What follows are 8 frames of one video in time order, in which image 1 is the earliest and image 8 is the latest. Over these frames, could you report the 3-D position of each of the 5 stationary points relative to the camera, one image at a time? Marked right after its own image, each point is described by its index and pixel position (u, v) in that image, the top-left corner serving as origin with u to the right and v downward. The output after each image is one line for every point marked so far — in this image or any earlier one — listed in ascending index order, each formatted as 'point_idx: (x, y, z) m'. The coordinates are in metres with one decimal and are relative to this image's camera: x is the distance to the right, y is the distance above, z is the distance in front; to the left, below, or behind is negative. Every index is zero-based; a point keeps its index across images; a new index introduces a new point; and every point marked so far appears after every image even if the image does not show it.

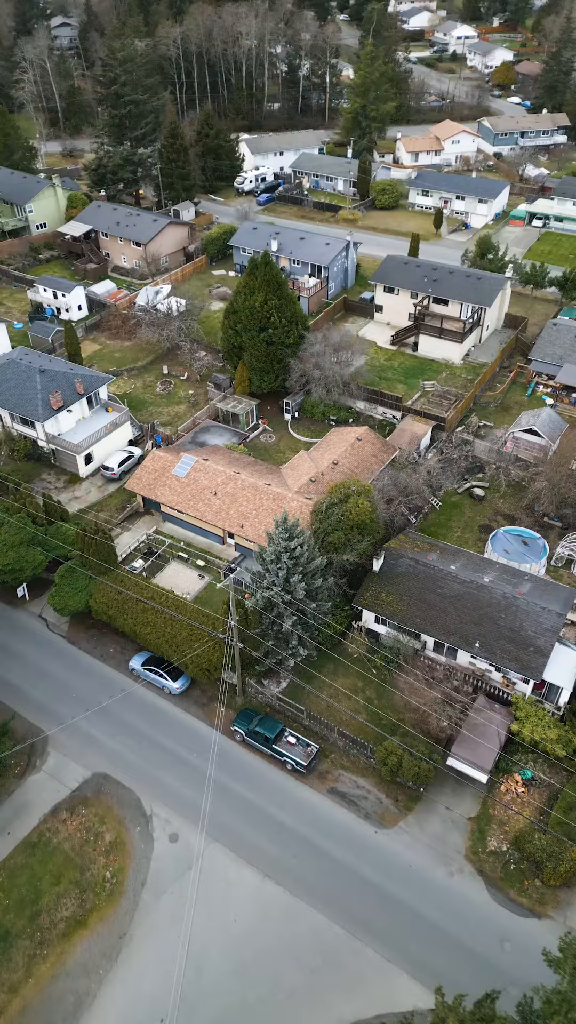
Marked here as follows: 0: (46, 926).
0: (-5.9, -10.2, +18.2) m
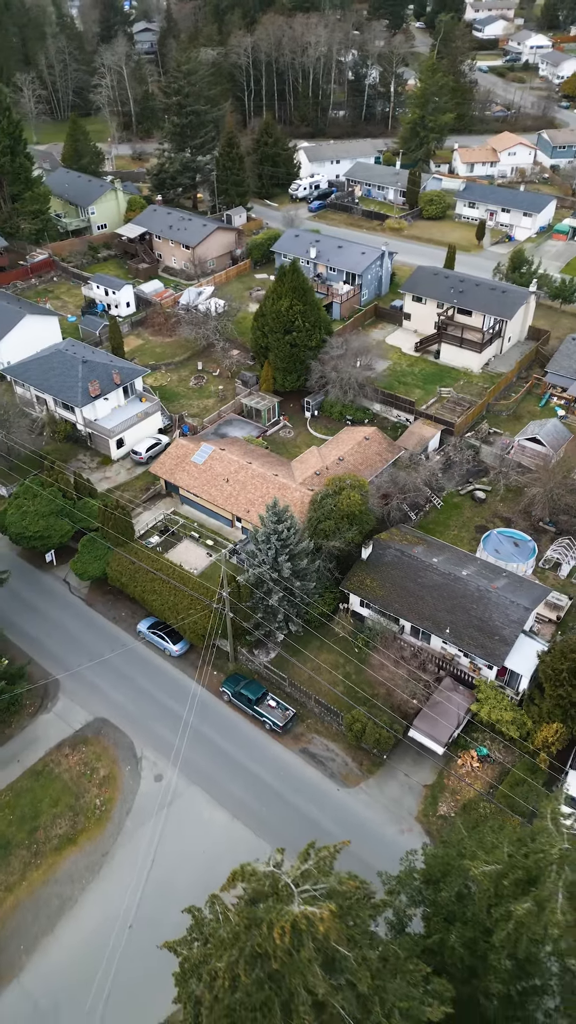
0: (-7.1, -9.4, +21.1) m
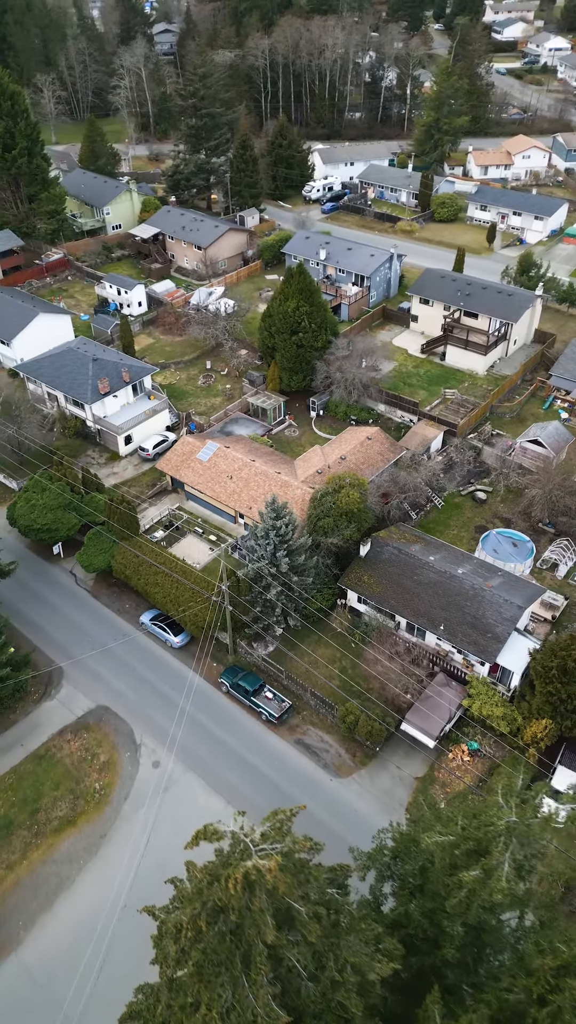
0: (-7.3, -9.2, +21.9) m
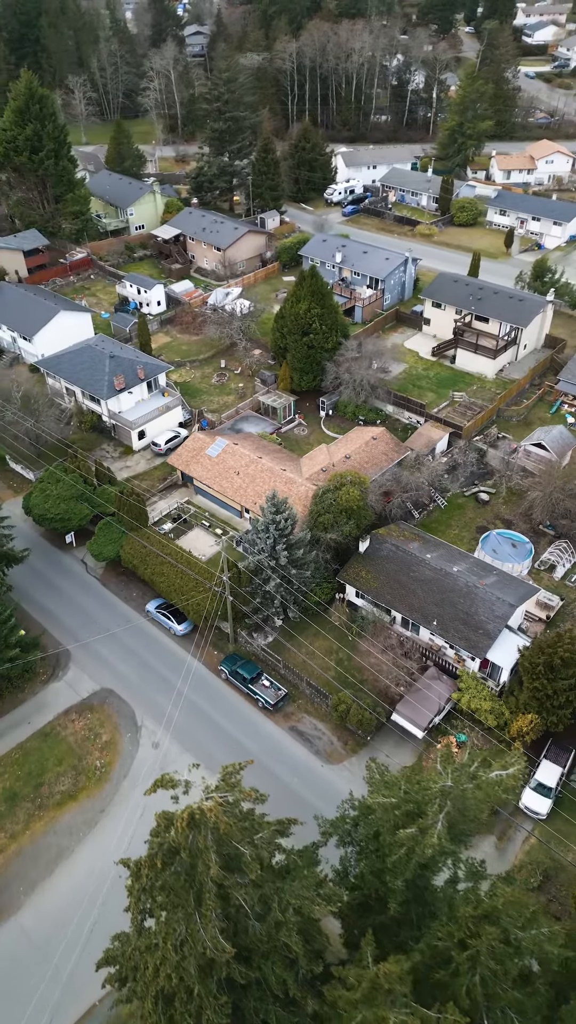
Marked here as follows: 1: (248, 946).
0: (-7.6, -8.8, +23.0) m
1: (-0.6, -5.7, +9.8) m
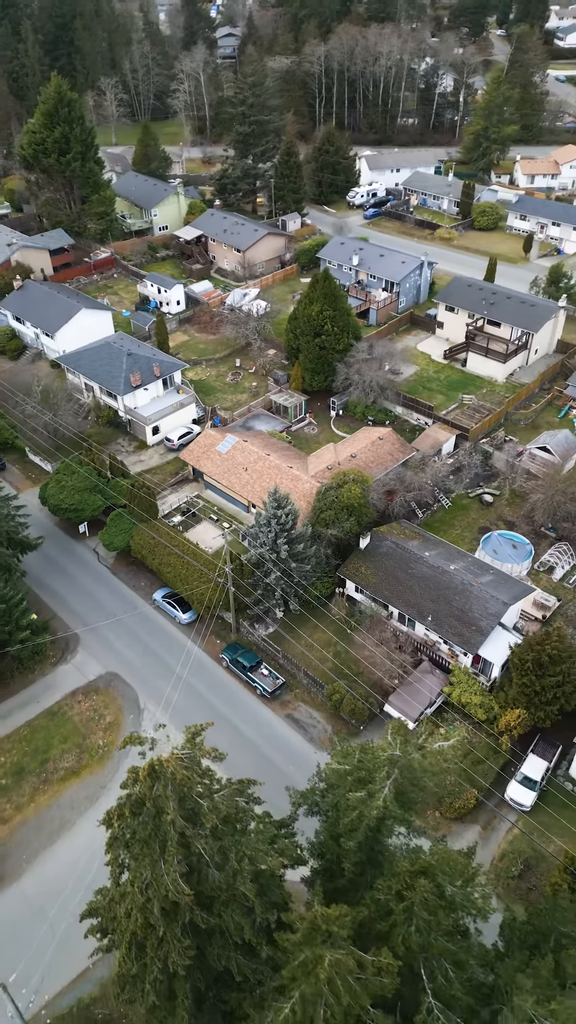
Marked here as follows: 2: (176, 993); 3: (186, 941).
0: (-7.8, -8.5, +24.2) m
1: (-1.2, -5.6, +10.8) m
2: (-1.7, -7.6, +11.6) m
3: (-1.5, -6.3, +10.8) m
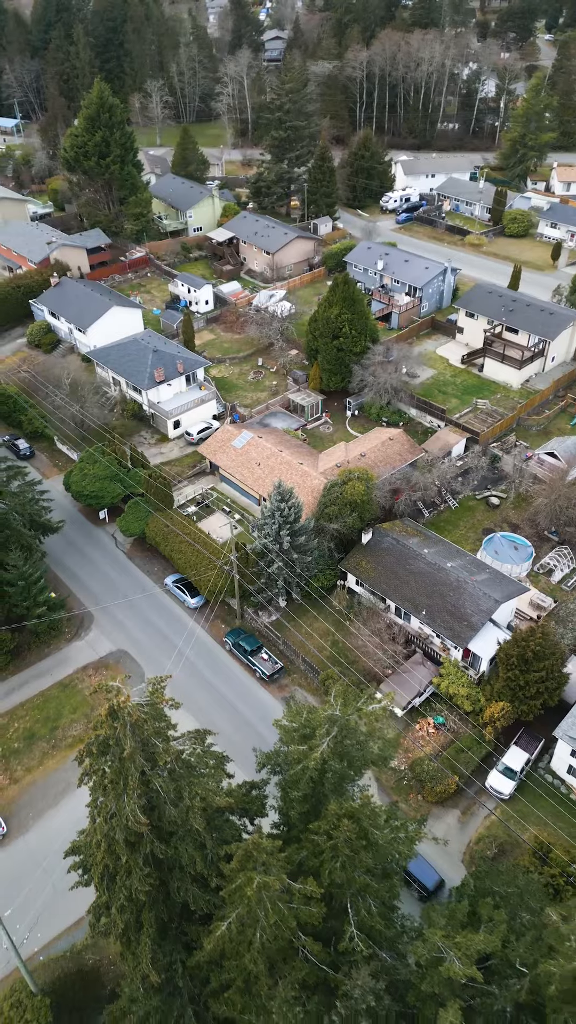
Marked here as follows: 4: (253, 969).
0: (-8.1, -7.9, +26.0) m
1: (-2.0, -5.3, +12.2) m
2: (-2.6, -7.3, +13.1) m
3: (-2.4, -6.0, +12.3) m
4: (-0.5, -7.0, +11.3) m
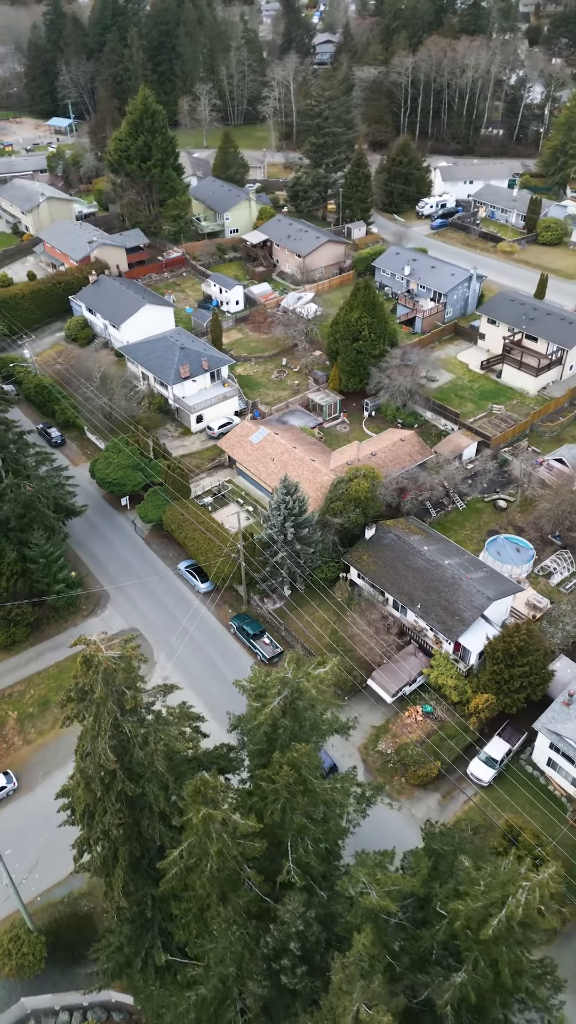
0: (-8.3, -7.3, +28.0) m
1: (-2.8, -4.9, +13.9) m
2: (-3.4, -6.9, +14.8) m
3: (-3.2, -5.6, +14.0) m
4: (-1.5, -6.7, +12.9) m
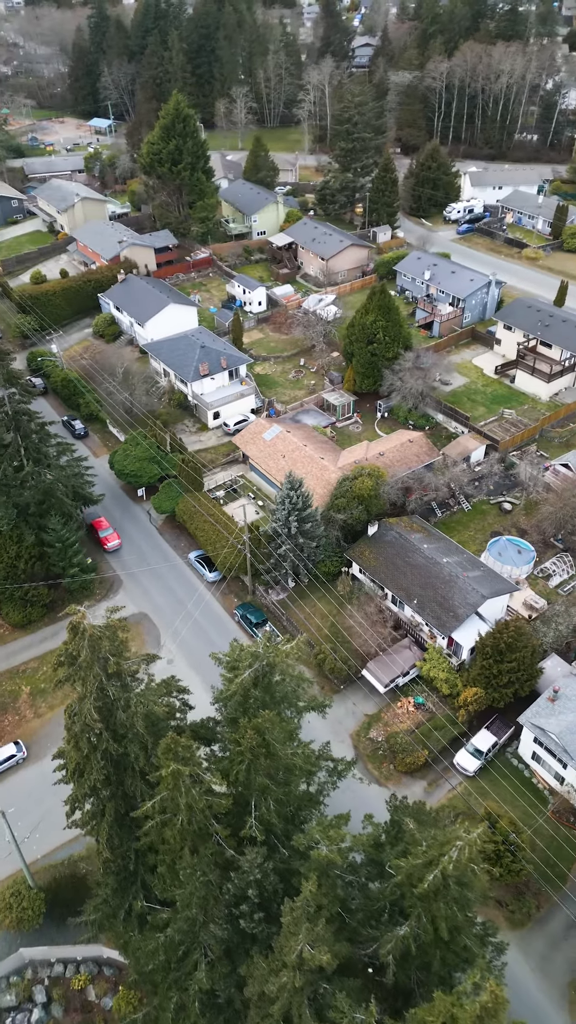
0: (-8.4, -6.8, +29.5) m
1: (-3.4, -4.6, +15.2) m
2: (-4.1, -6.6, +16.2) m
3: (-3.9, -5.2, +15.3) m
4: (-2.2, -6.5, +14.2) m
